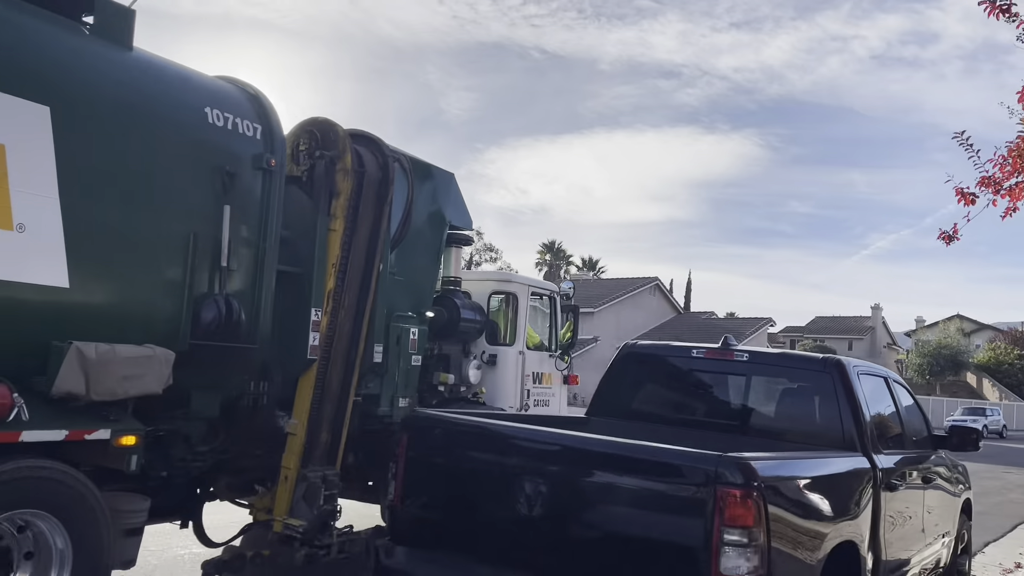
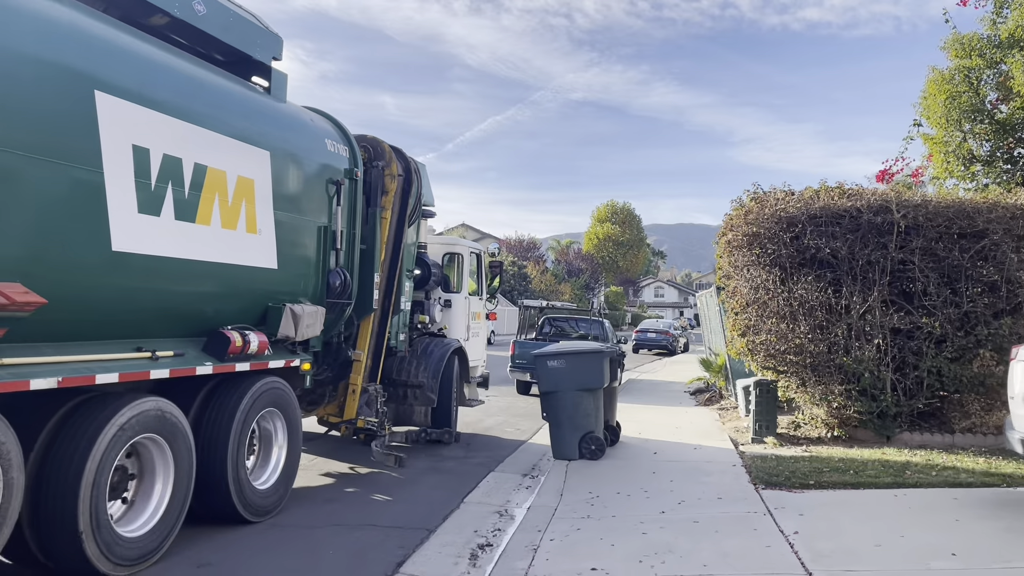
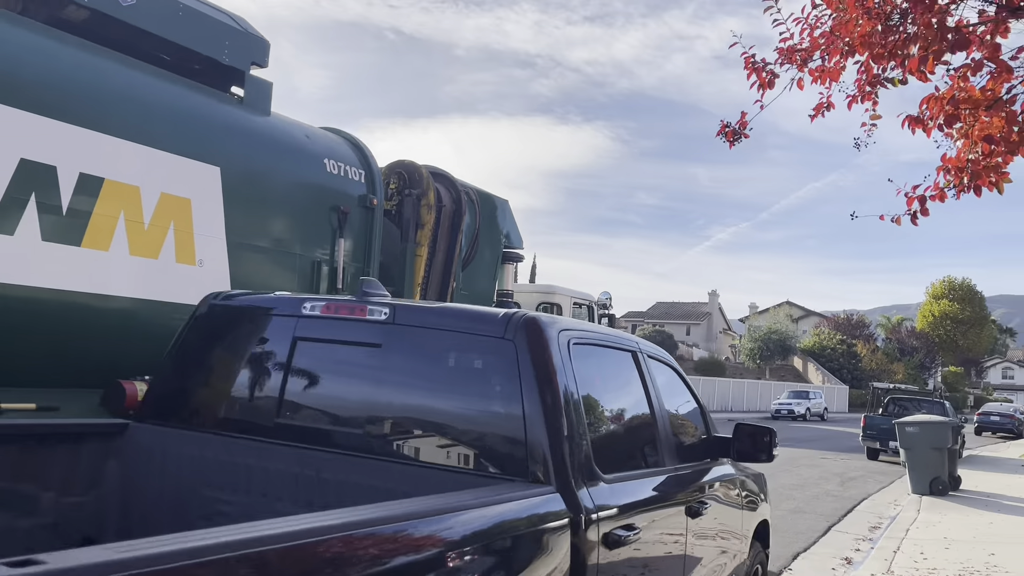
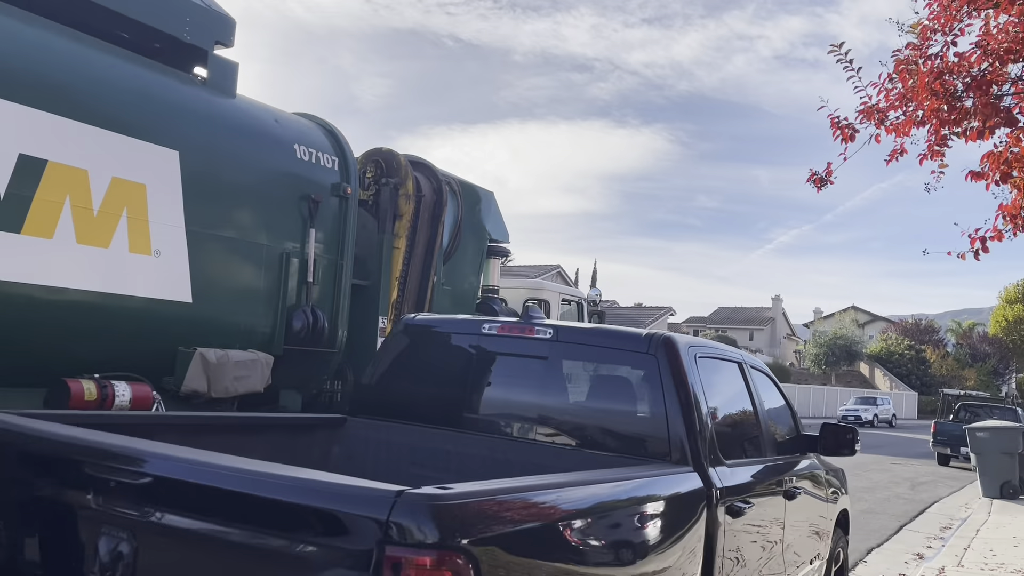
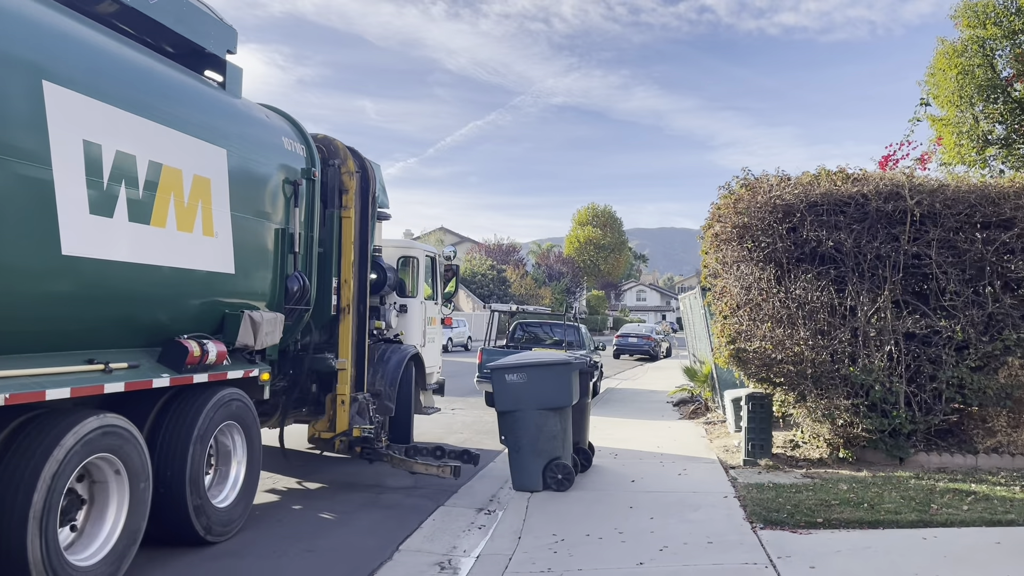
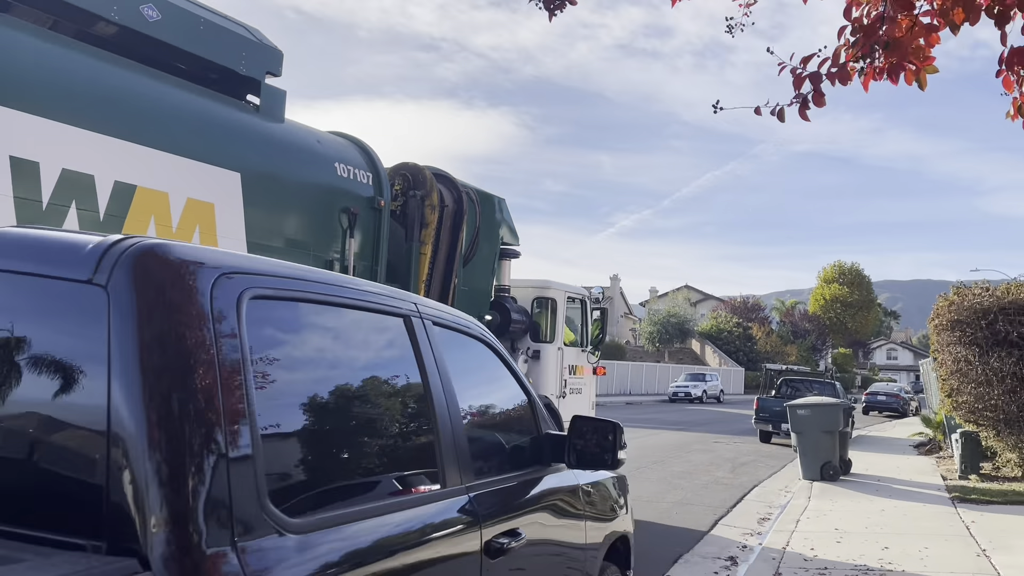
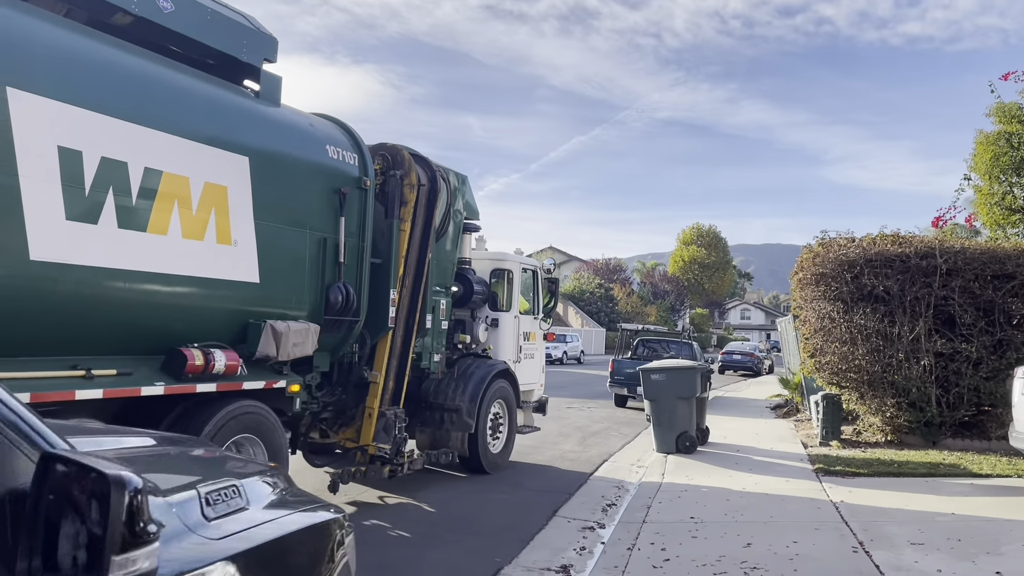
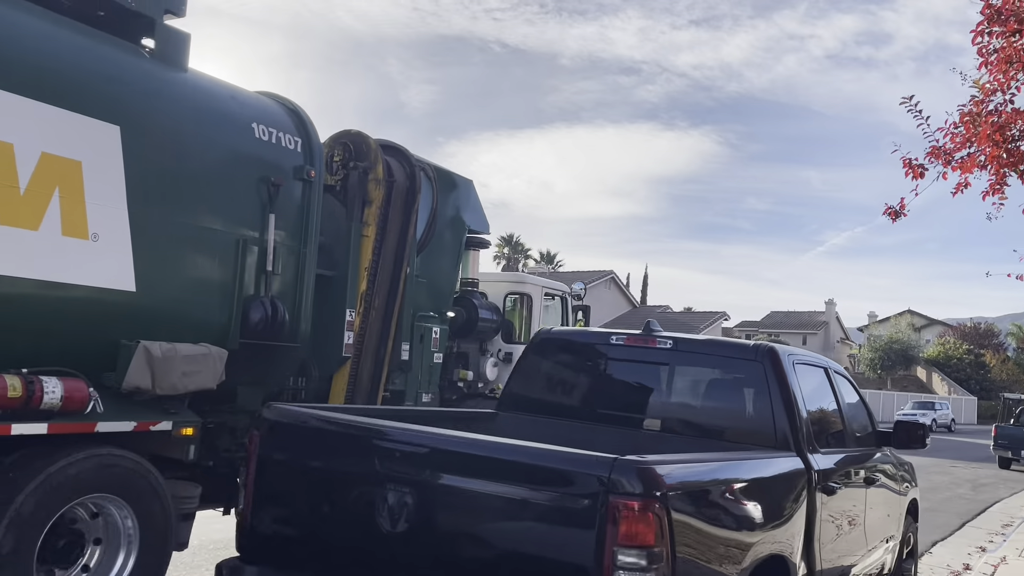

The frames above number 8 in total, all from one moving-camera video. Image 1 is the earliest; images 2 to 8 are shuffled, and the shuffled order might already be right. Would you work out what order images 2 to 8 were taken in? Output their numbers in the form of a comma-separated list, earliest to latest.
8, 4, 3, 6, 7, 2, 5
